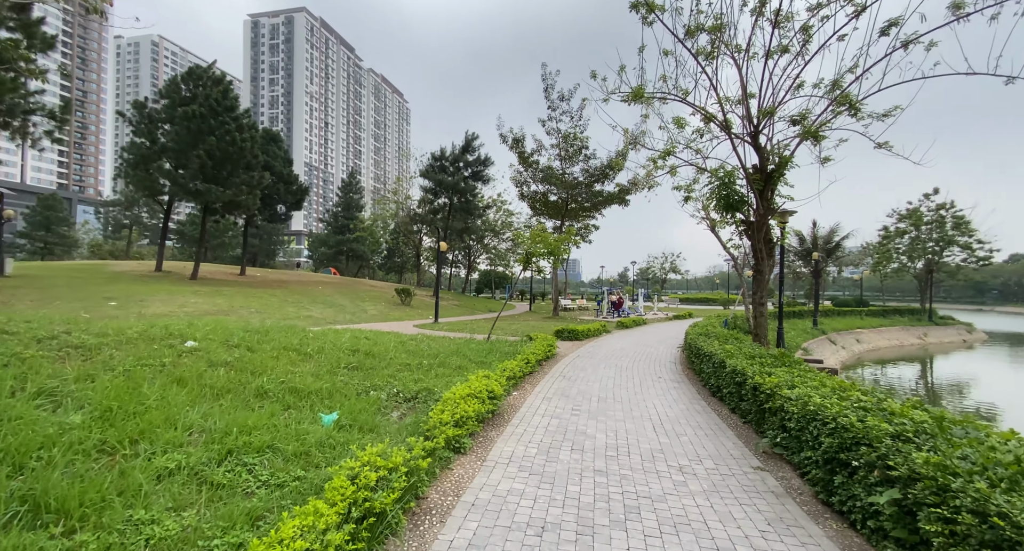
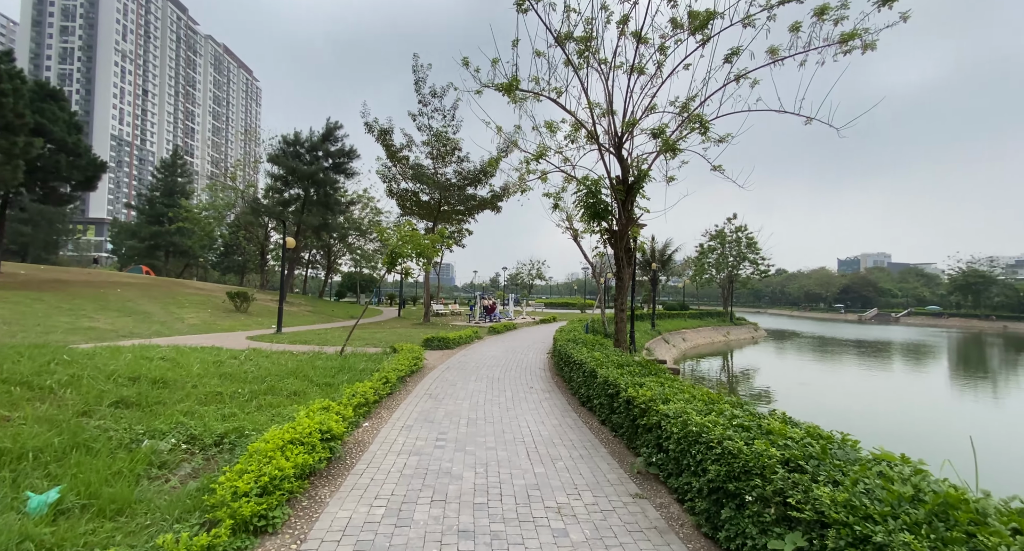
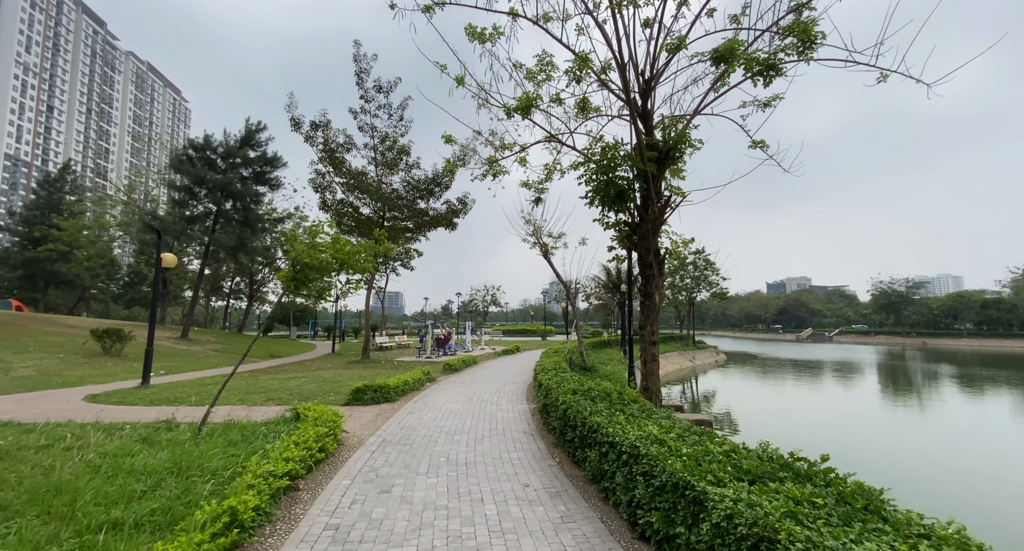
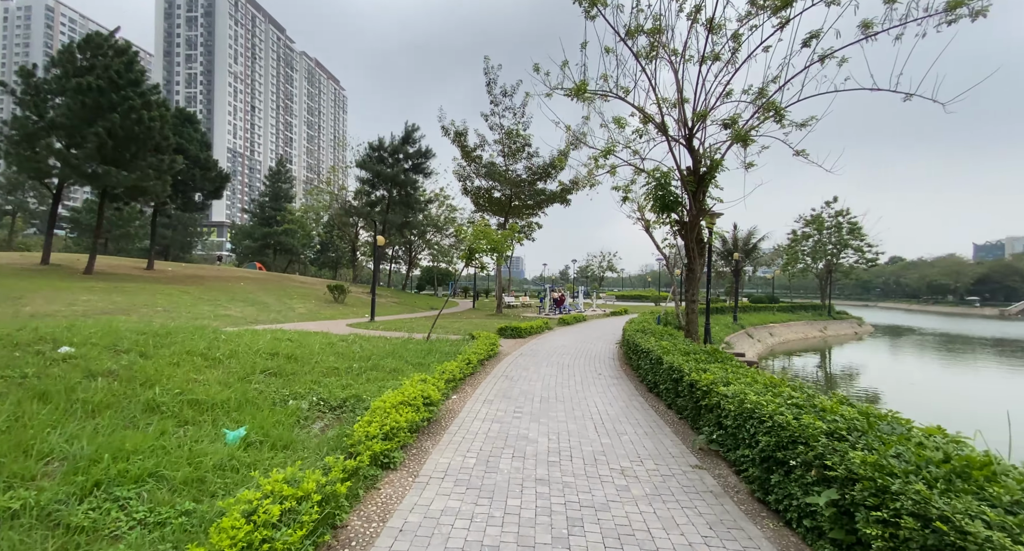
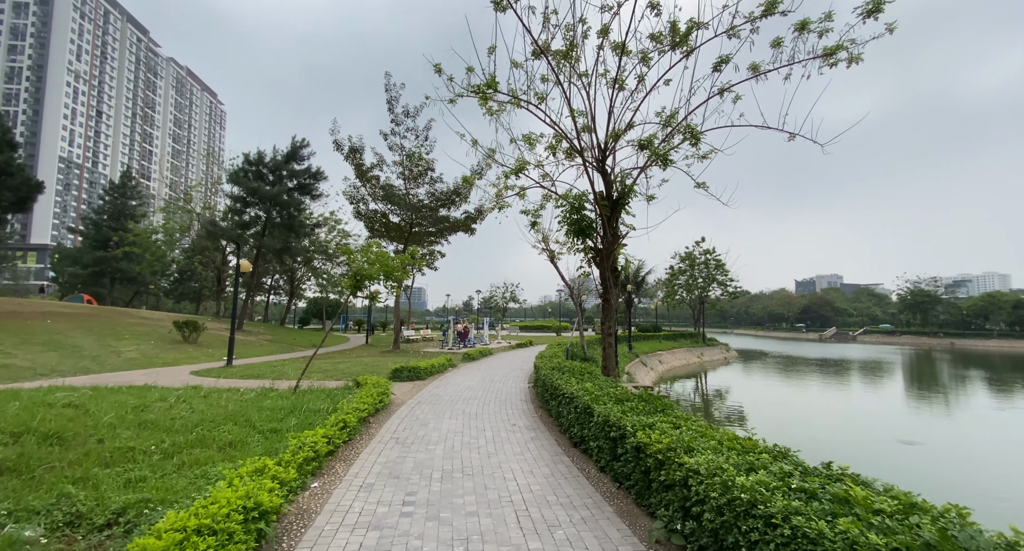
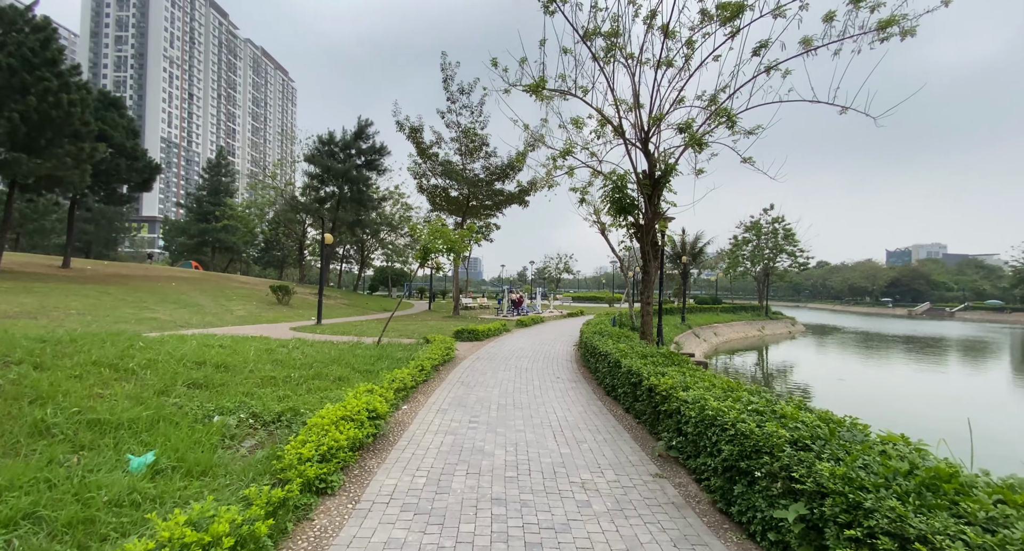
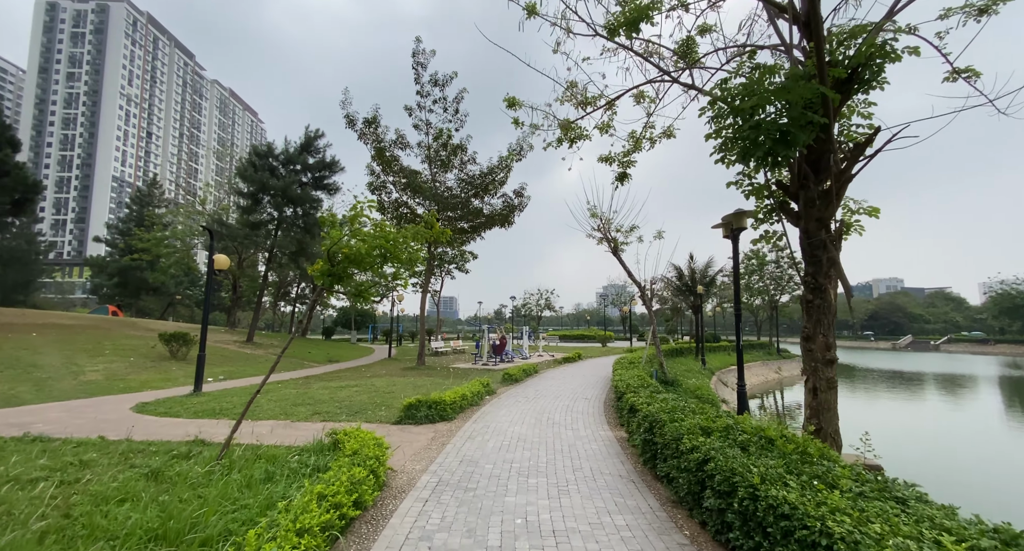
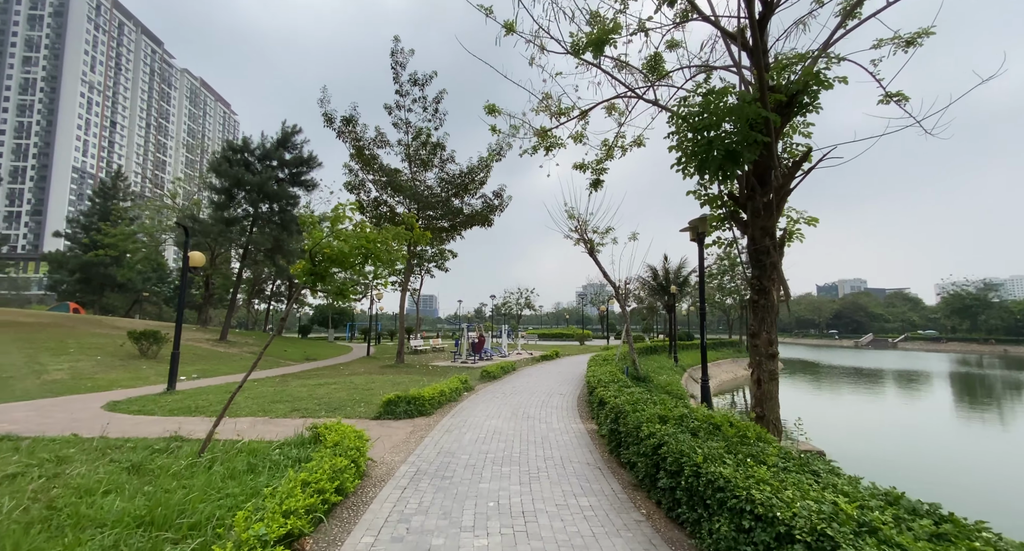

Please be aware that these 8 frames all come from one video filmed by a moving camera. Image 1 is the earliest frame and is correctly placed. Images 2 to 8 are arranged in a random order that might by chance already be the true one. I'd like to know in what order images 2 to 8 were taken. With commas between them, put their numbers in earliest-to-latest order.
4, 6, 2, 5, 3, 8, 7
